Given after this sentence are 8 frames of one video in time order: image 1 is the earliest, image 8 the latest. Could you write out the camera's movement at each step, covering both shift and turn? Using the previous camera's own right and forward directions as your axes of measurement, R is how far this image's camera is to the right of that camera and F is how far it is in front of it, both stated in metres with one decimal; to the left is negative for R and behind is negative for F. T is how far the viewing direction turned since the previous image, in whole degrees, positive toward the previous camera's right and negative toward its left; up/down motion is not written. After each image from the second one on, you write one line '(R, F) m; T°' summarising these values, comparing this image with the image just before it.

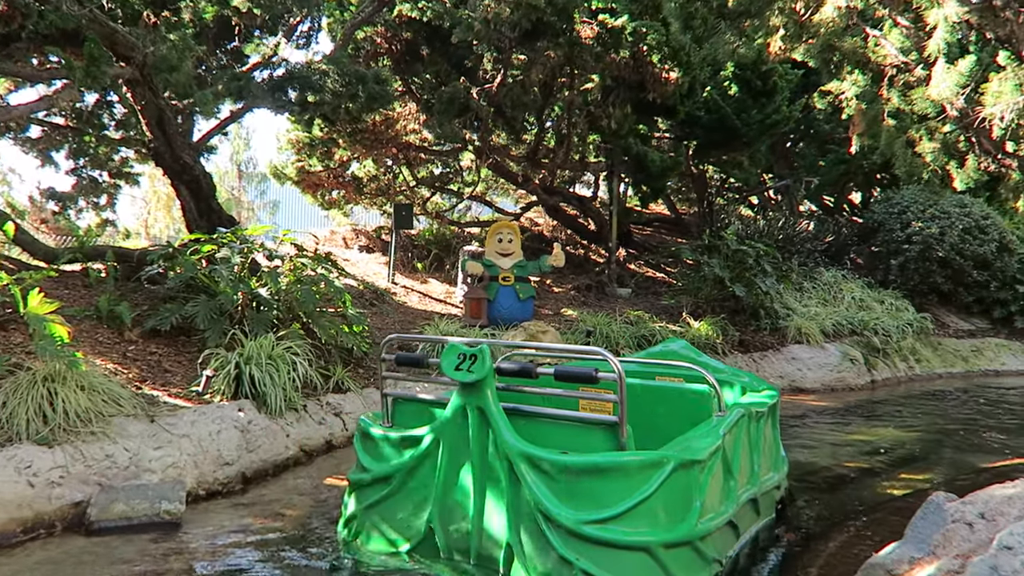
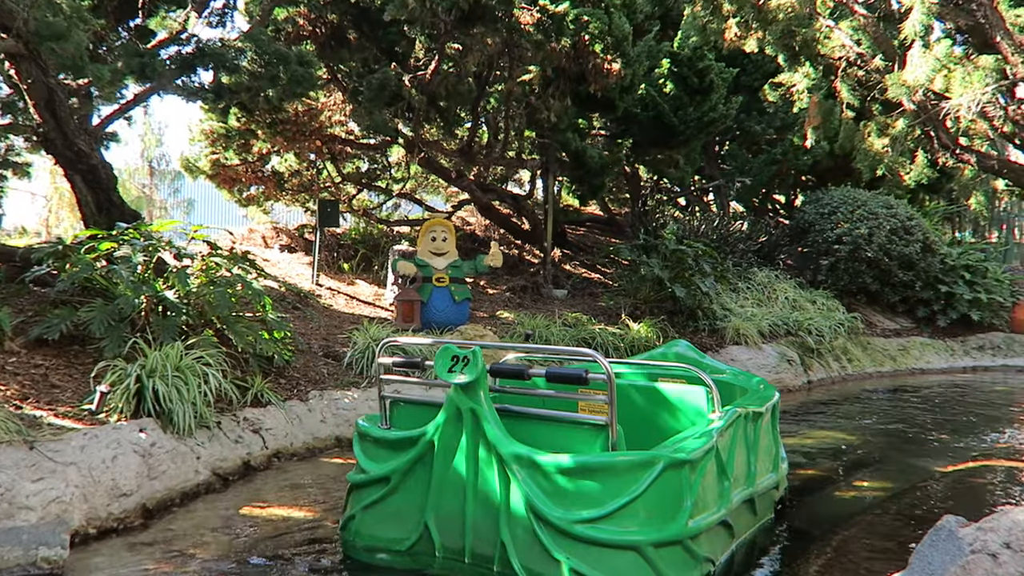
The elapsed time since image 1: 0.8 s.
(-0.1, +0.5) m; +5°
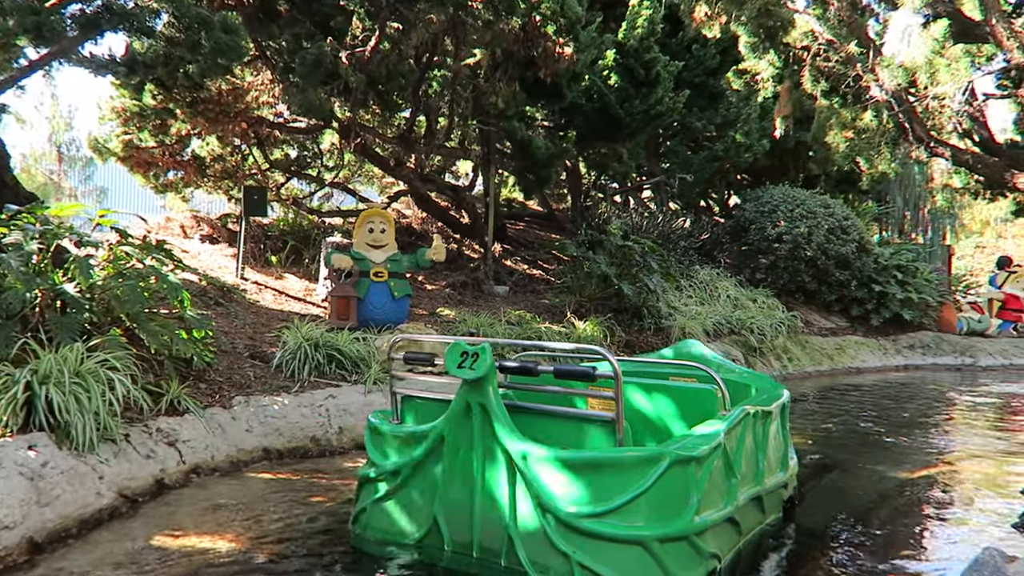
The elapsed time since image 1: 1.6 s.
(-0.1, +0.5) m; +5°
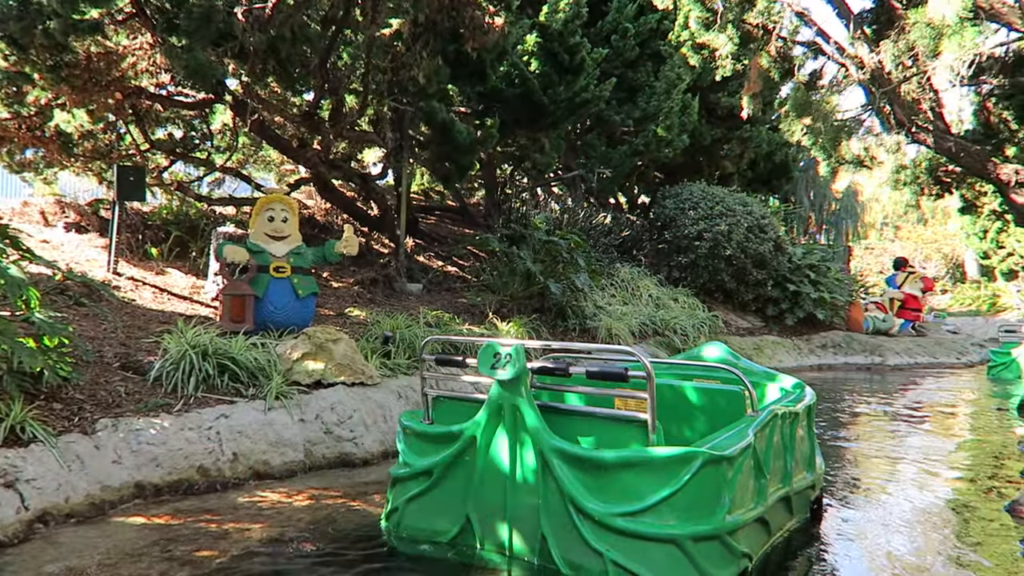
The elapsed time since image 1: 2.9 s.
(-0.2, +0.8) m; +7°
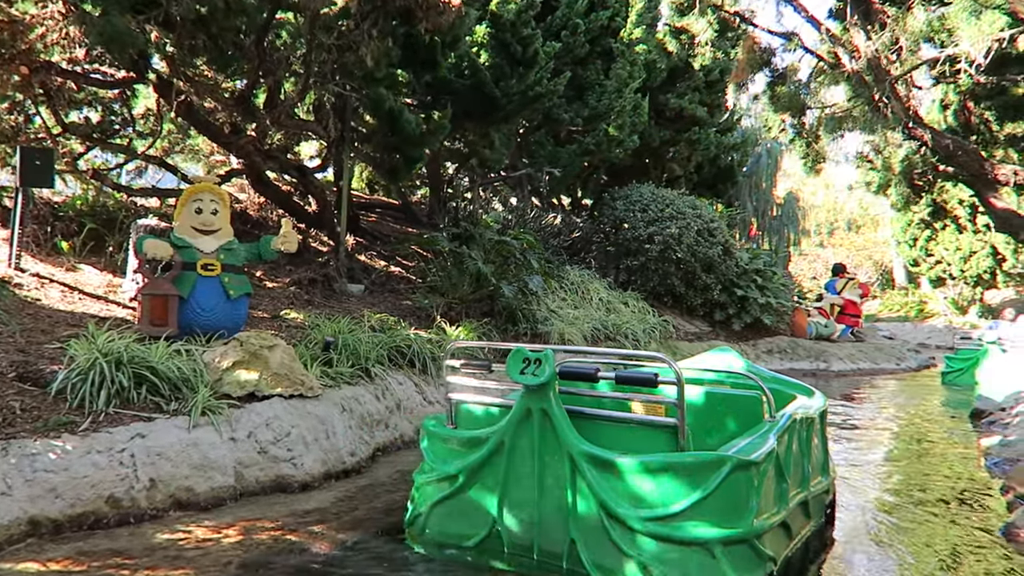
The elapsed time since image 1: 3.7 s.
(-0.2, +0.5) m; +5°
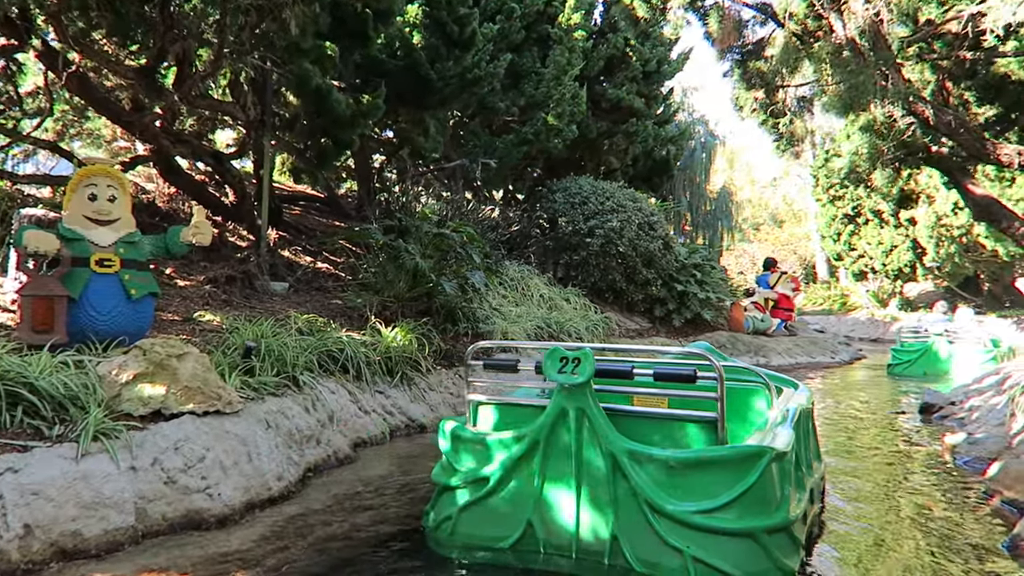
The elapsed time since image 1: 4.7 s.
(-0.2, +0.6) m; +5°
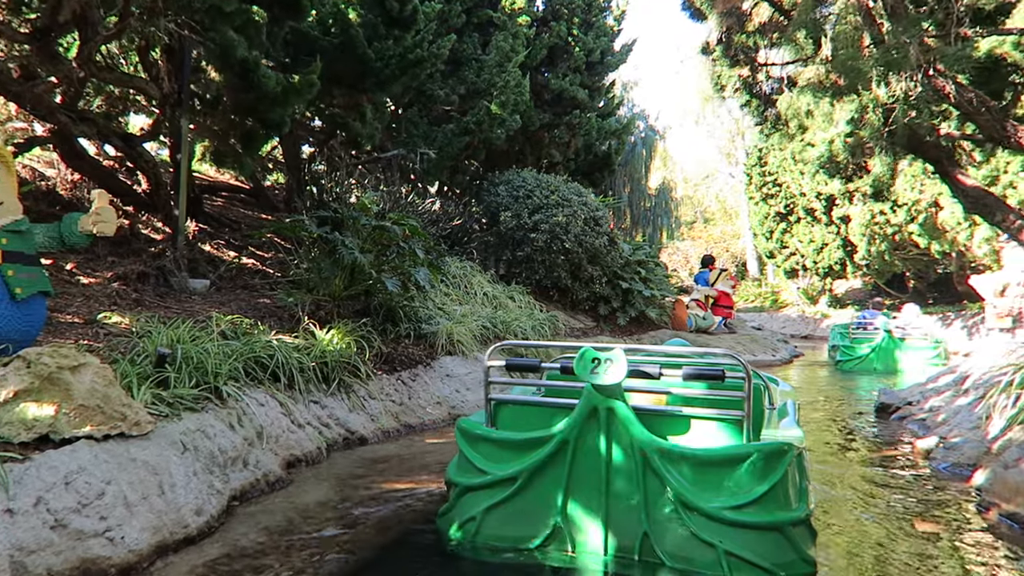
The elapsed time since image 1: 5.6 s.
(-0.2, +0.6) m; +5°
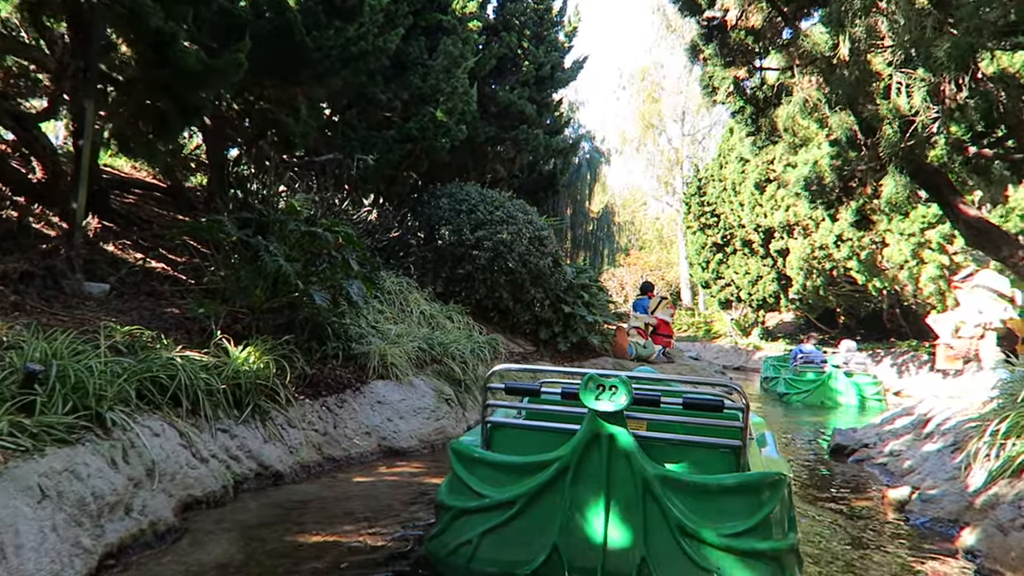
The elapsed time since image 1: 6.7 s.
(-0.1, +0.7) m; +5°
